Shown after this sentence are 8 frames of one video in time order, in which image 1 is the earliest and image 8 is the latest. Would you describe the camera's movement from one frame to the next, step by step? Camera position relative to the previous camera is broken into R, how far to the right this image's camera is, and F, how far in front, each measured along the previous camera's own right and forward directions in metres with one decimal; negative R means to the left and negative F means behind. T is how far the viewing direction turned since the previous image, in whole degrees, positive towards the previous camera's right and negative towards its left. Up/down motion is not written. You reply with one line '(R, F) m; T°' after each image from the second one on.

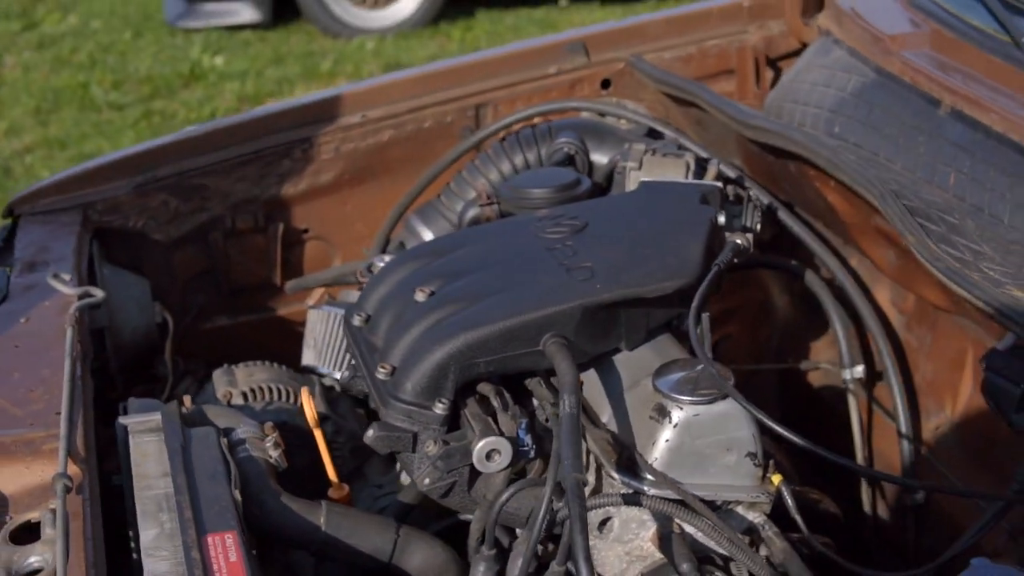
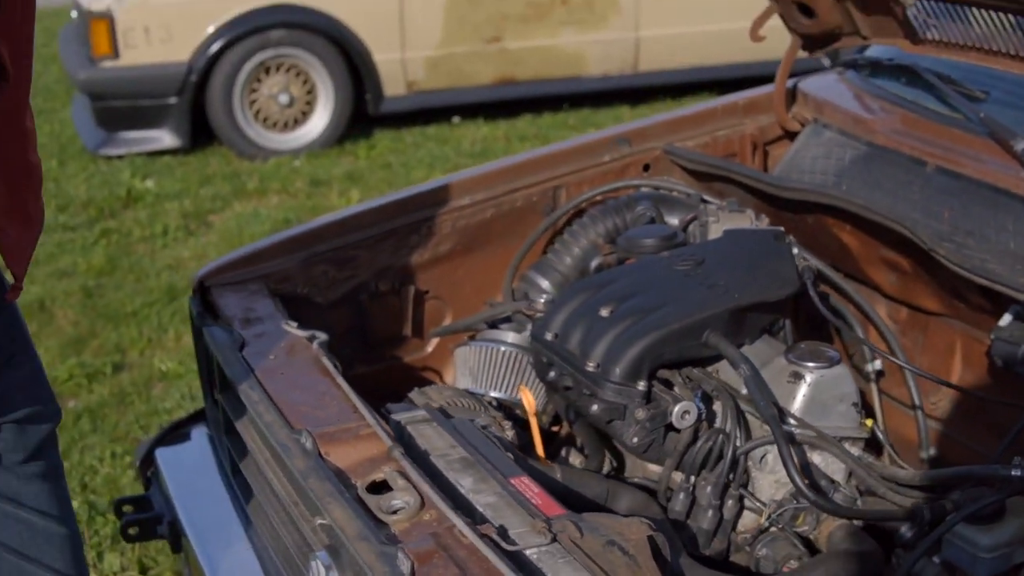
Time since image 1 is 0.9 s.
(-0.3, -0.5) m; +7°
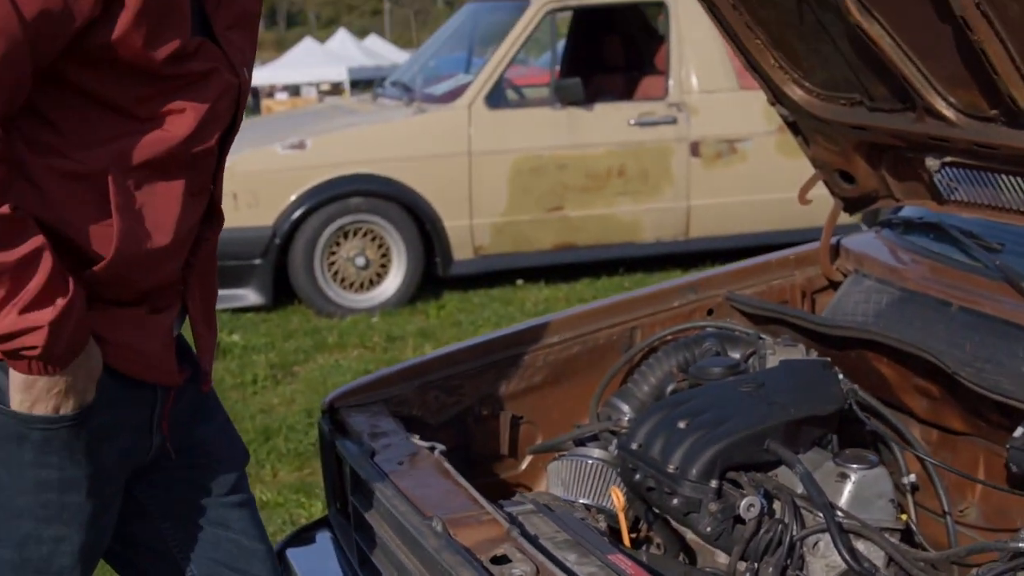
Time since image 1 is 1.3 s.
(-0.1, -0.3) m; -1°
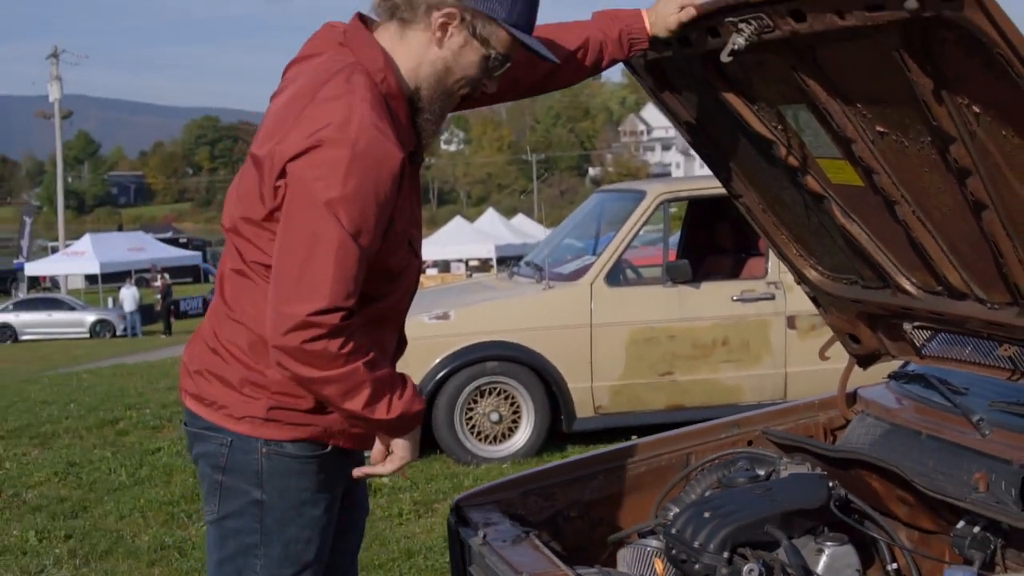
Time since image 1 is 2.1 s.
(+0.1, -0.8) m; -5°
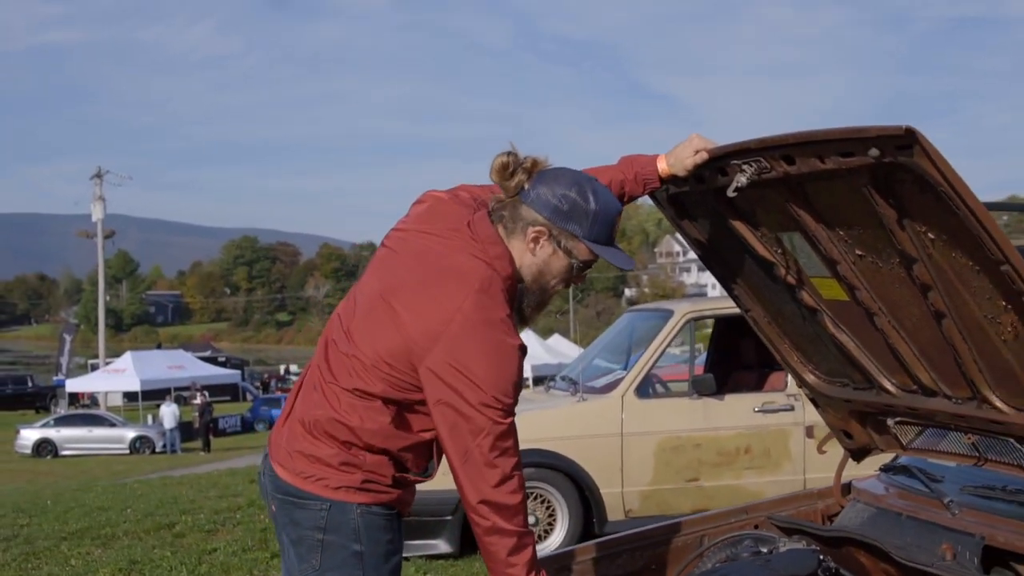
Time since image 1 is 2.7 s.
(0.0, -0.5) m; -1°
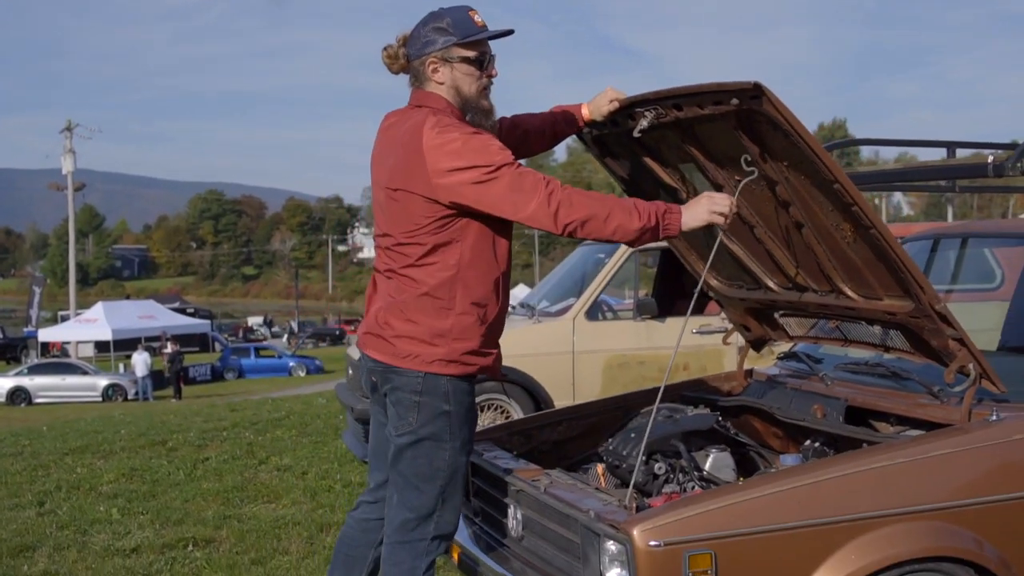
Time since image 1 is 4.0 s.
(0.0, -0.8) m; +1°
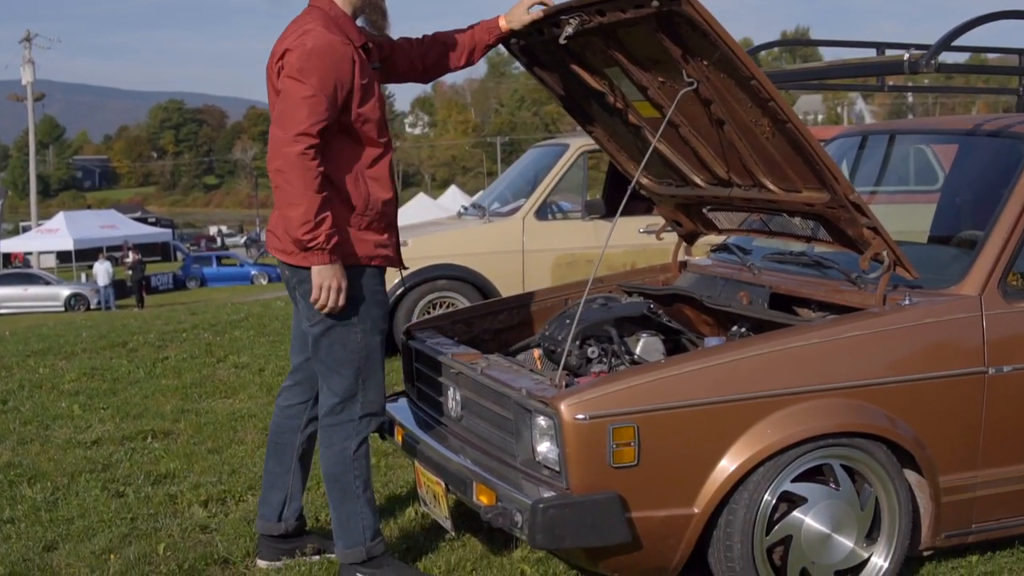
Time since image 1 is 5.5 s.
(+0.1, -0.2) m; +1°
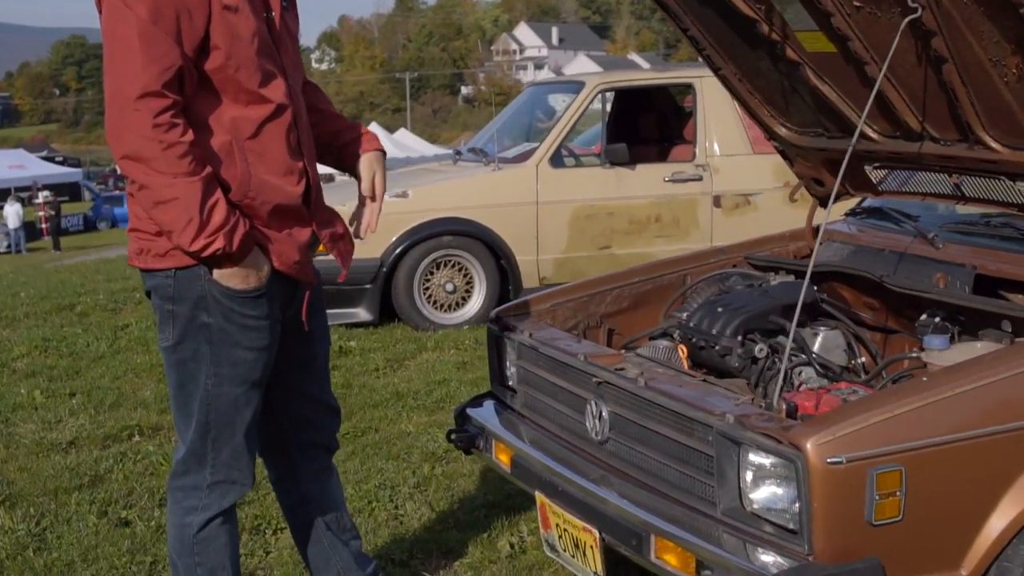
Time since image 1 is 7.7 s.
(-0.4, +1.0) m; +3°
